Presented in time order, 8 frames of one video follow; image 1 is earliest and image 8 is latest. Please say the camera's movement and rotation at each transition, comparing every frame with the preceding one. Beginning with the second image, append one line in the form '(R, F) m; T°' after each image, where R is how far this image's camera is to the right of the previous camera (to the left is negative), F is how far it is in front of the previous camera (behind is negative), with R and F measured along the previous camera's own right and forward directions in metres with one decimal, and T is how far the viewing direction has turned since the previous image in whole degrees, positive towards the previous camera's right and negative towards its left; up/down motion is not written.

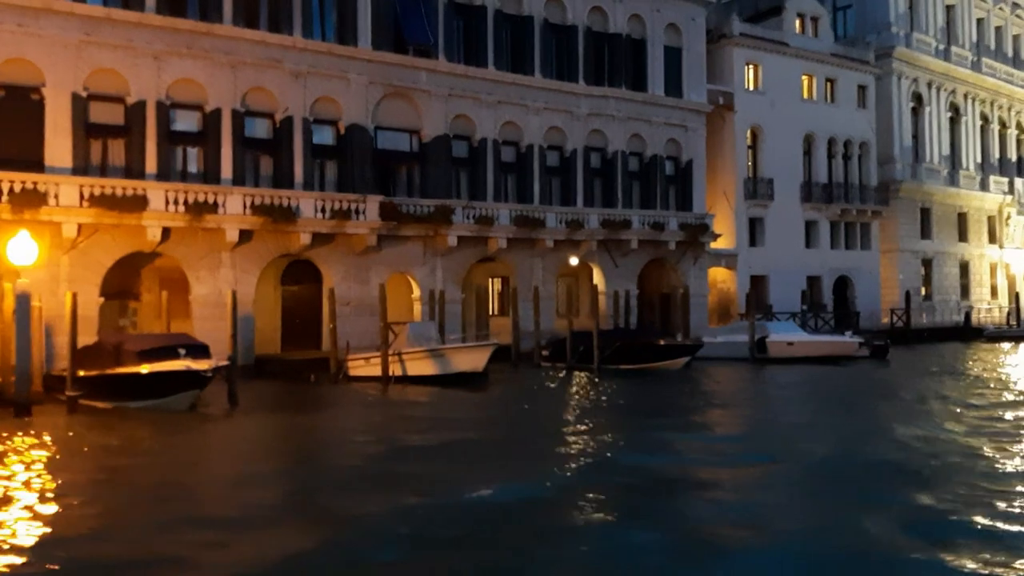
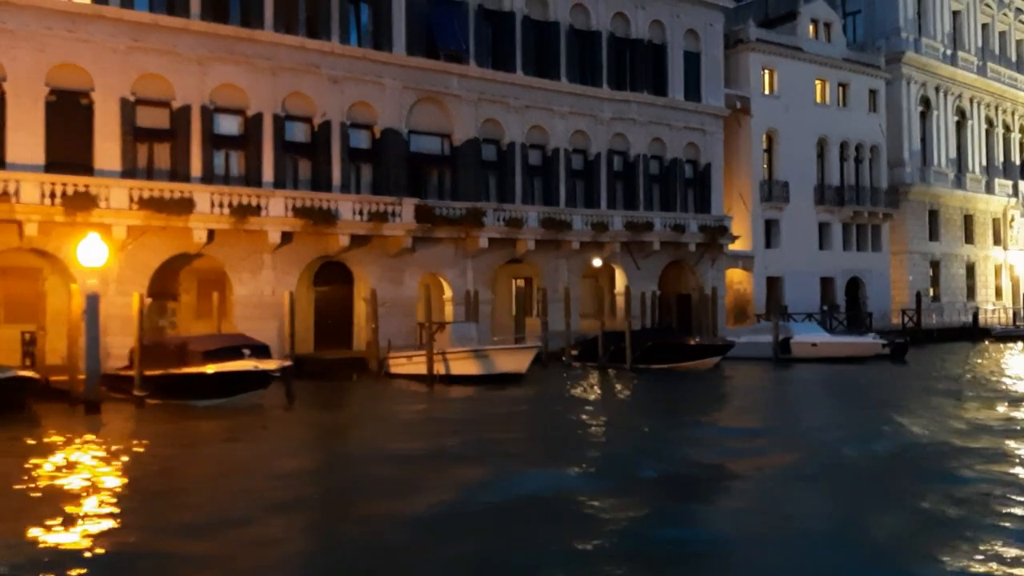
(-1.2, -0.6) m; +1°
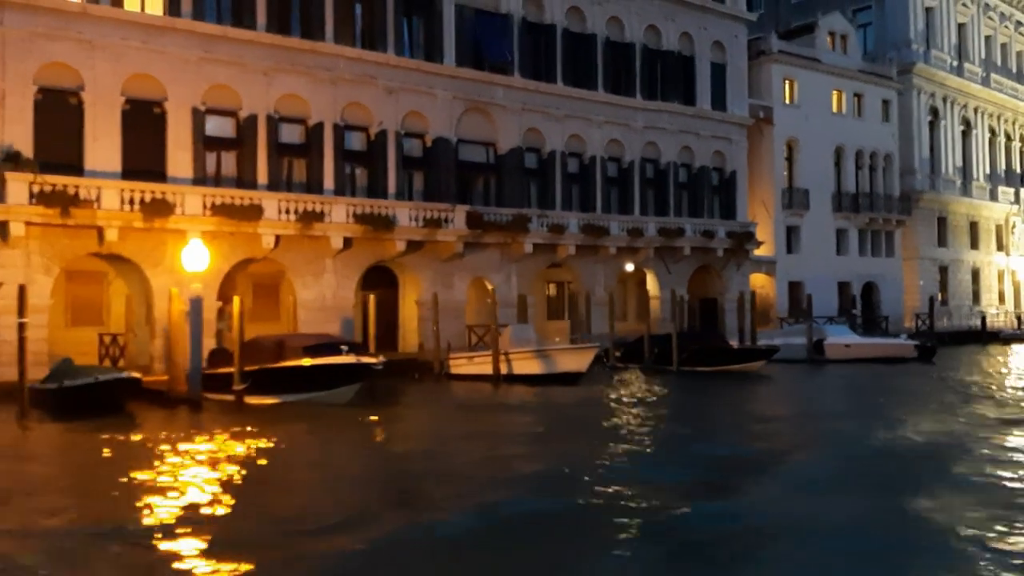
(-1.9, -0.9) m; +1°
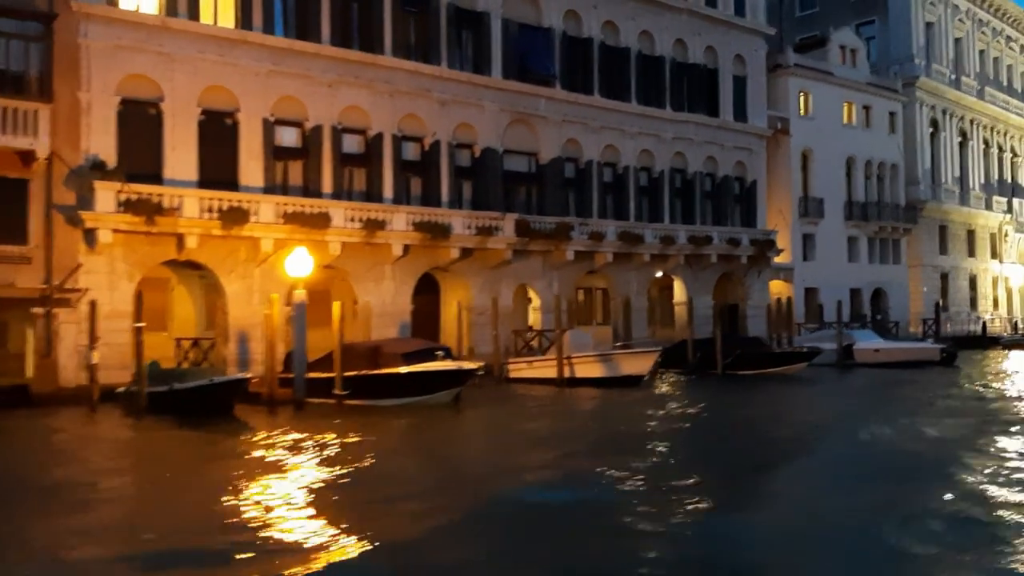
(-2.3, -0.8) m; +2°
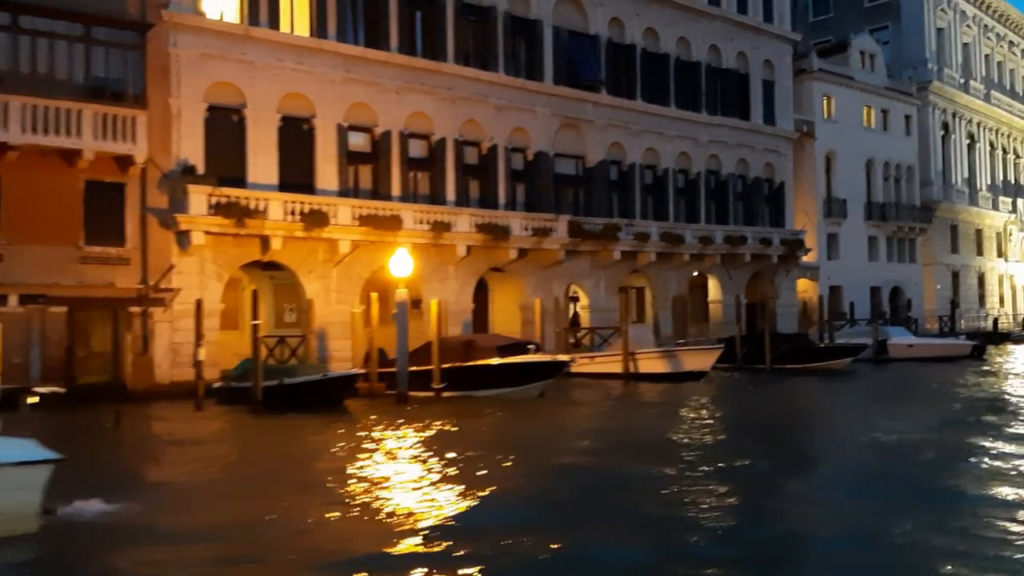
(-2.2, -1.0) m; +1°
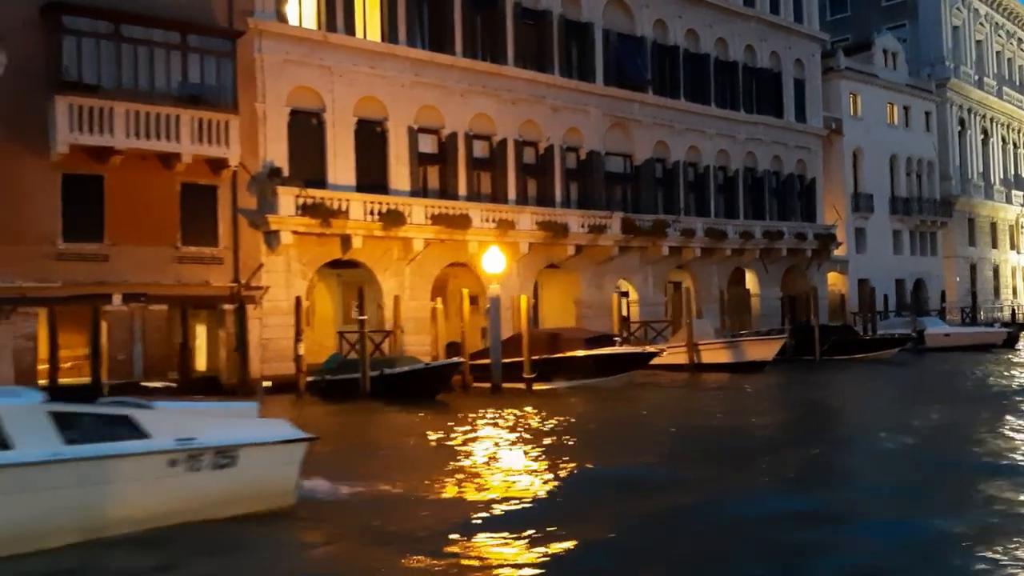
(-2.1, -0.9) m; +1°
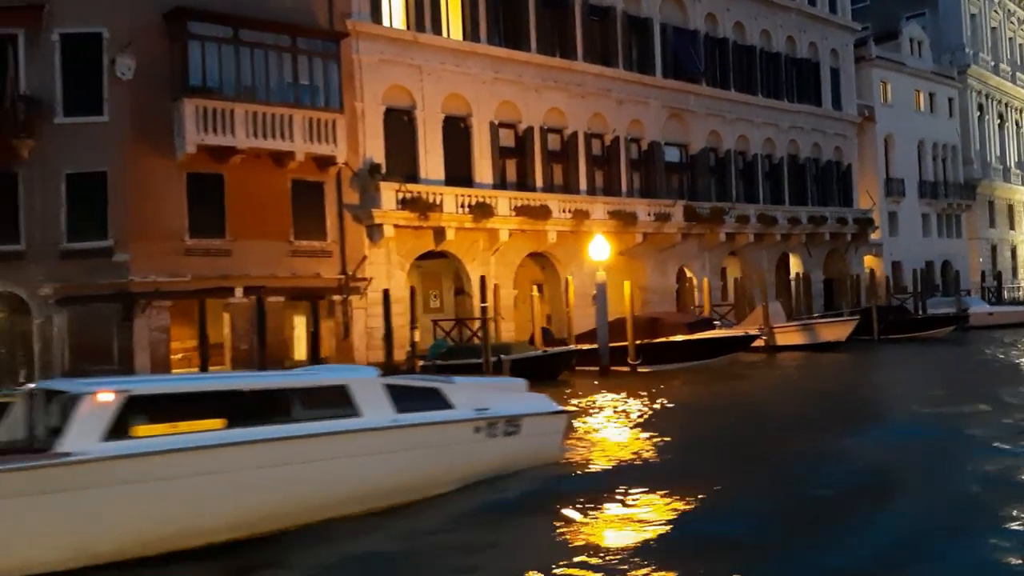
(-2.7, -1.1) m; +1°
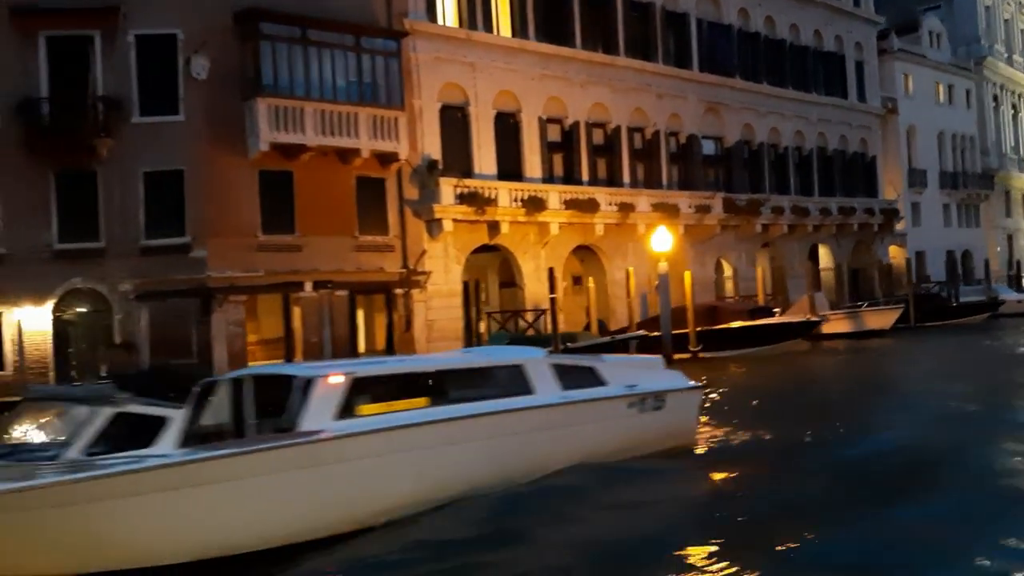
(-1.6, -0.6) m; 0°
